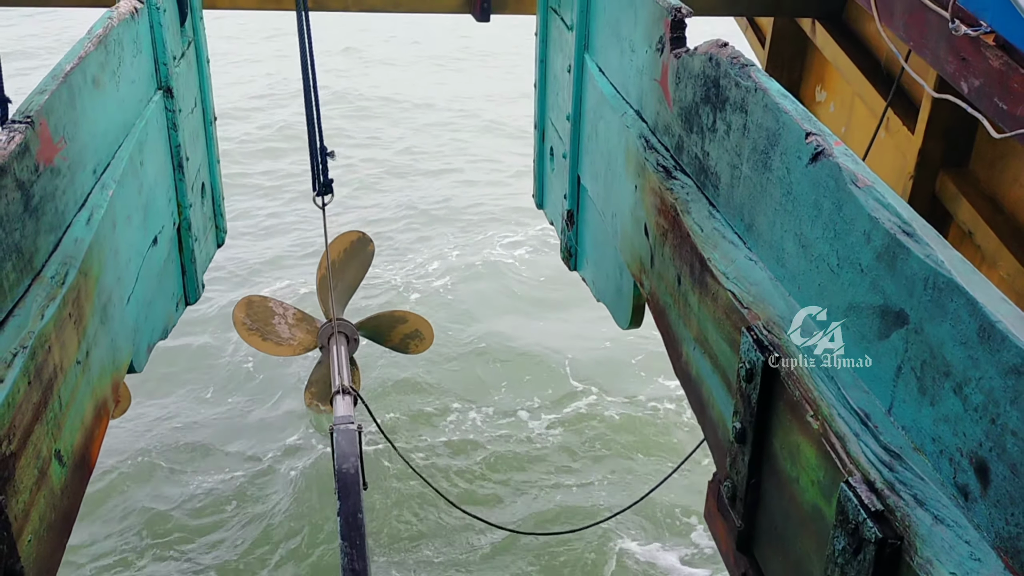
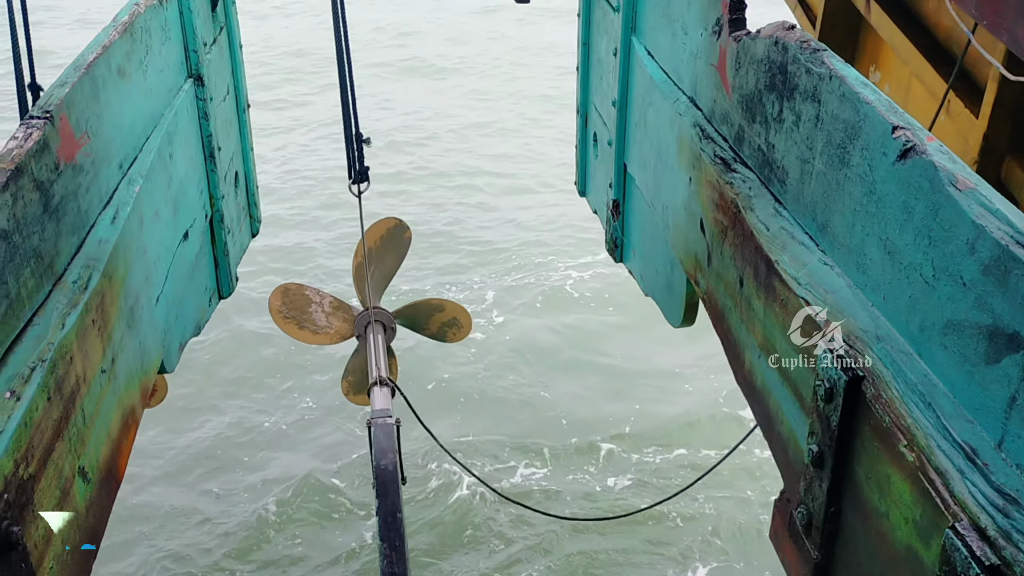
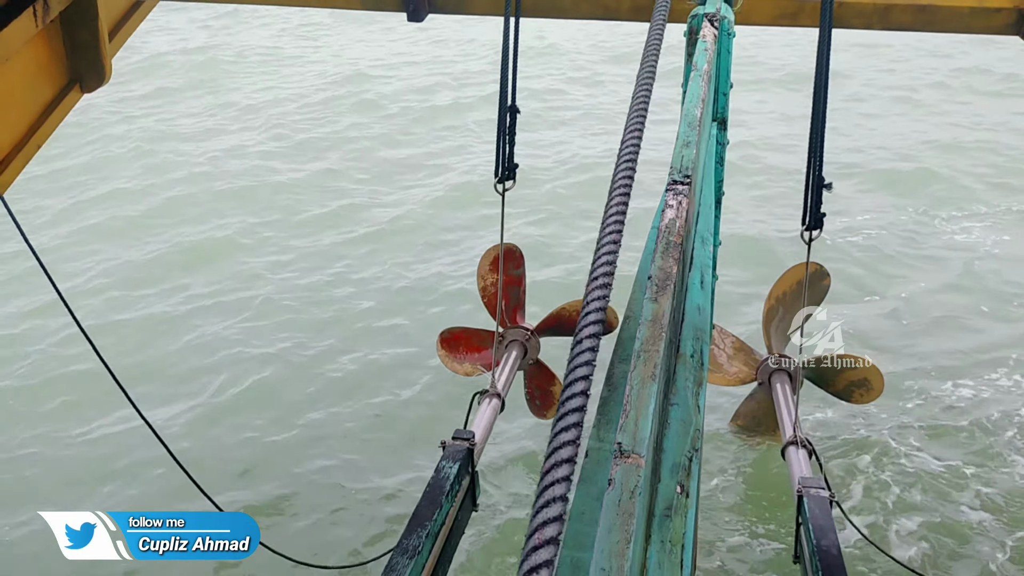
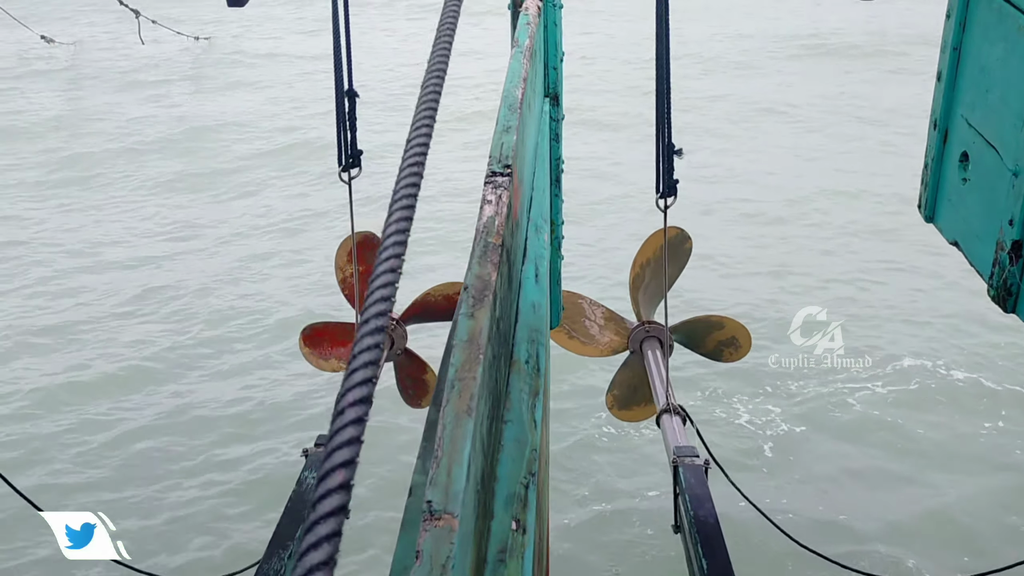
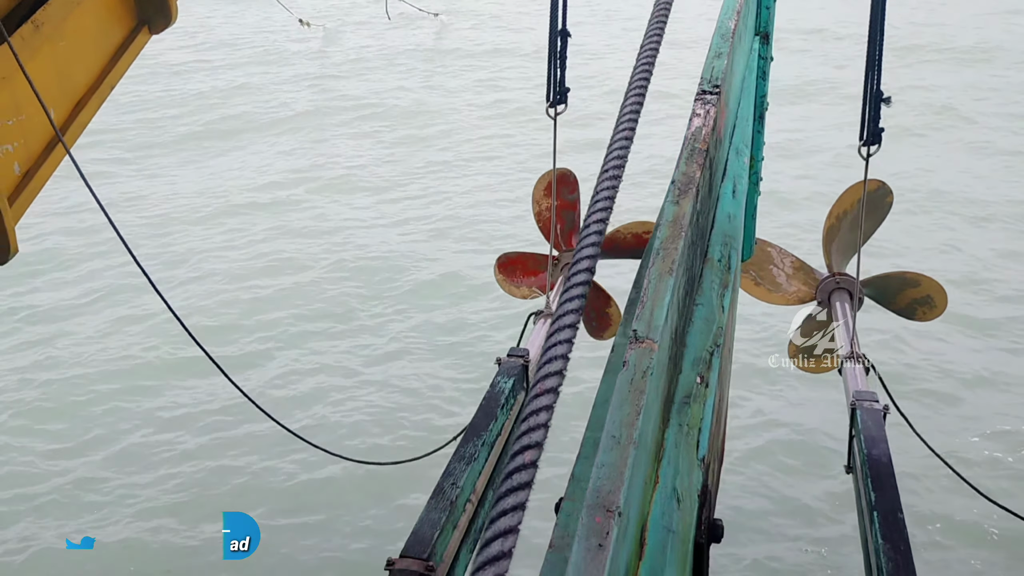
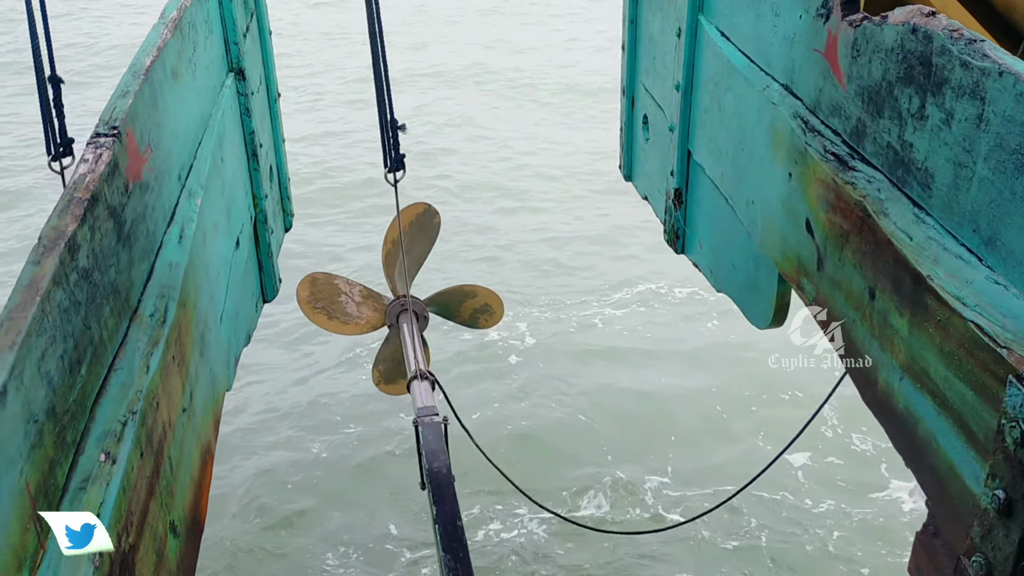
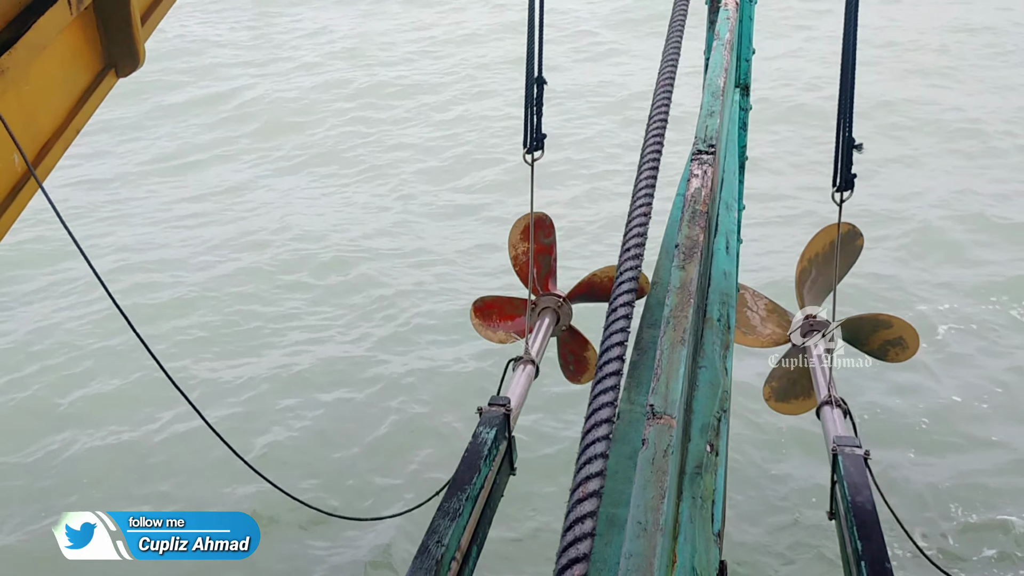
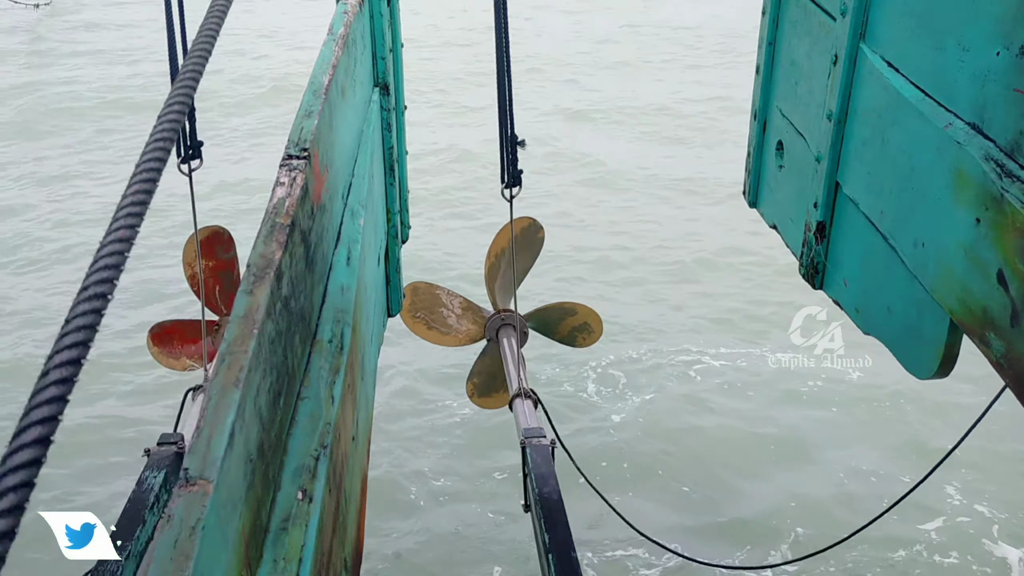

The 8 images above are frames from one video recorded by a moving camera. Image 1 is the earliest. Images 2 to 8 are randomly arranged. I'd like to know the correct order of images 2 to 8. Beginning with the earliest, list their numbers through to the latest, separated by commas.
2, 6, 8, 4, 3, 7, 5
